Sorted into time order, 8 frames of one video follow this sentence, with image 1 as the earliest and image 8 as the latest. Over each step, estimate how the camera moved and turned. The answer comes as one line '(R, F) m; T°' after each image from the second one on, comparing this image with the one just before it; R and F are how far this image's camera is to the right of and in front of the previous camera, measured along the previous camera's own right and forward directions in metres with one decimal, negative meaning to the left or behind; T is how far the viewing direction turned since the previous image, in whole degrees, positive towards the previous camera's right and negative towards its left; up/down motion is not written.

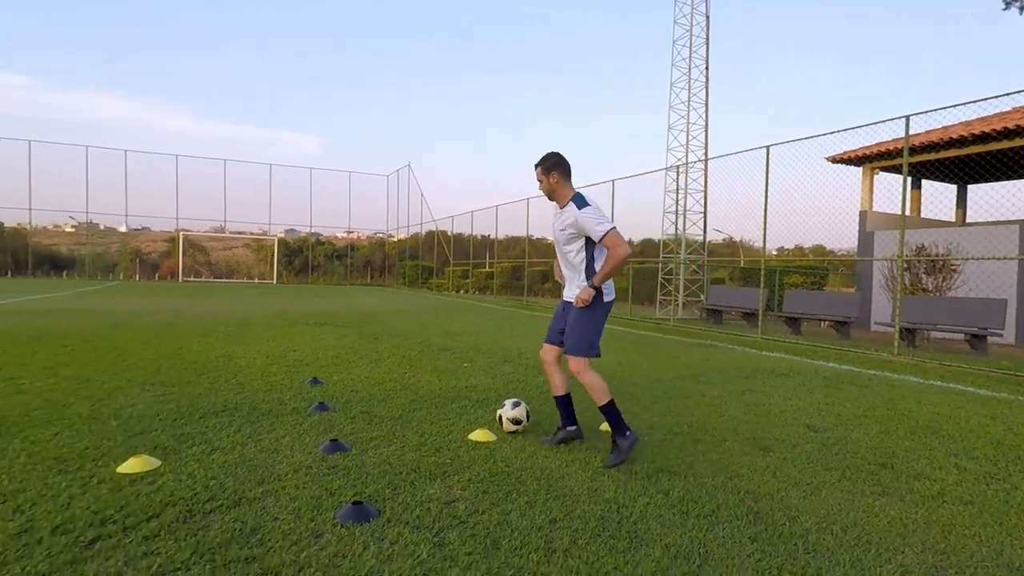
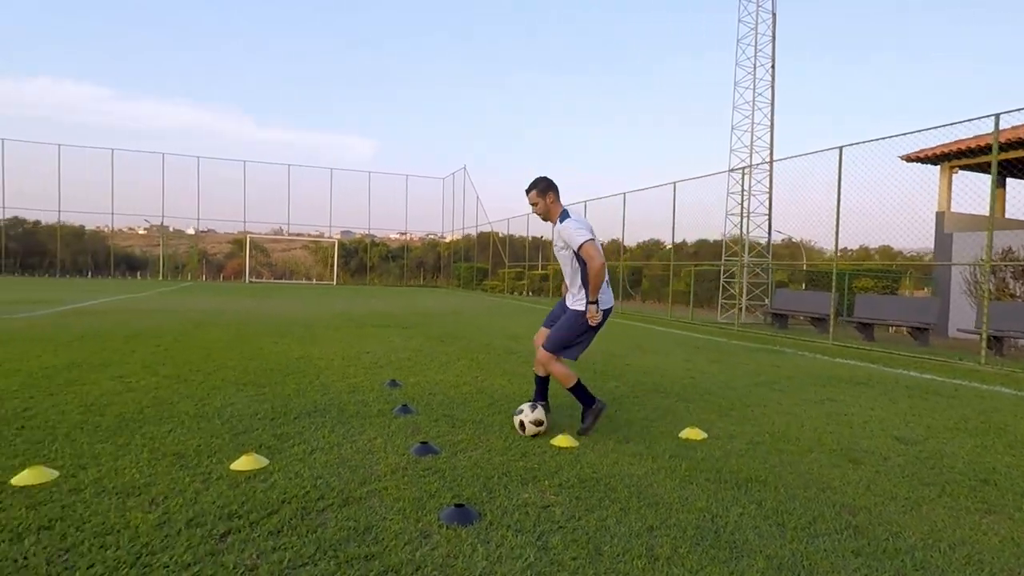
(-0.2, -0.1) m; -5°
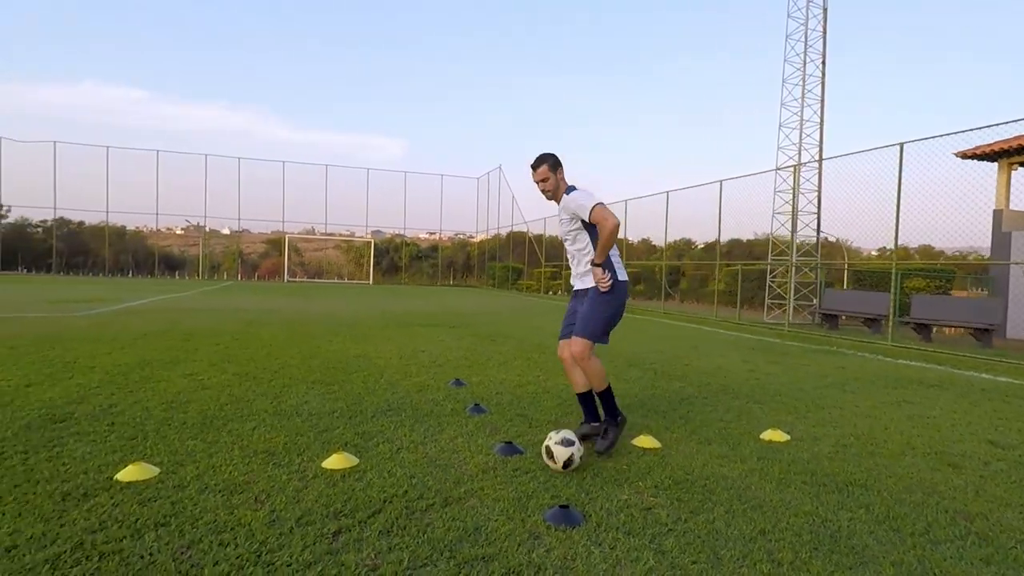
(-0.3, 0.0) m; -3°
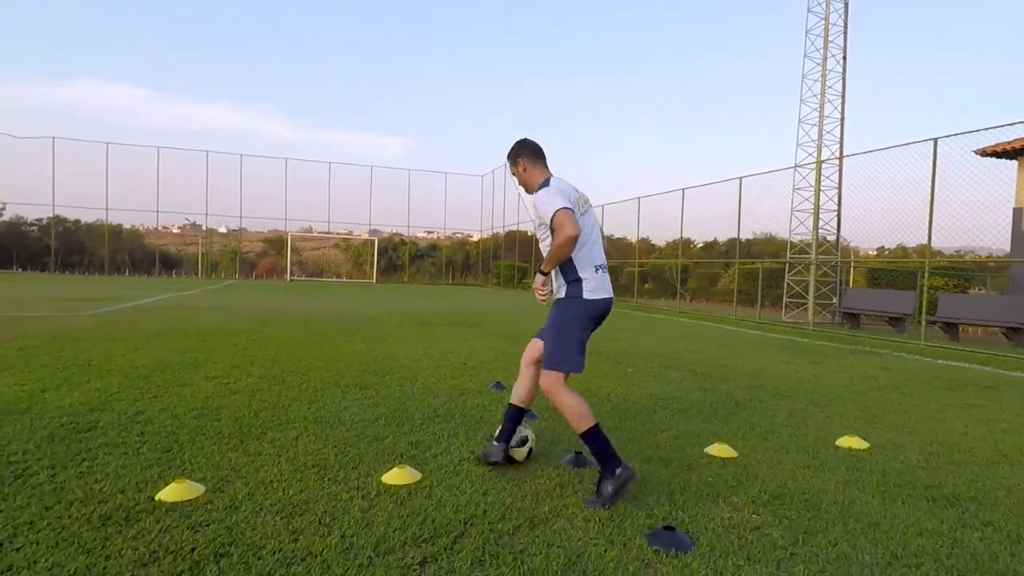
(-0.4, +0.3) m; 0°
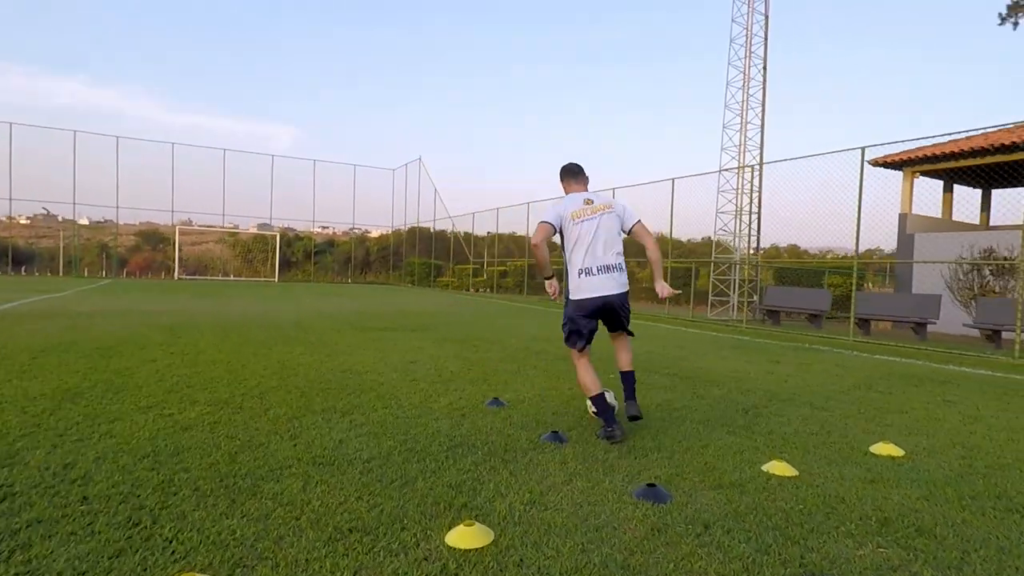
(-0.7, +0.6) m; +10°
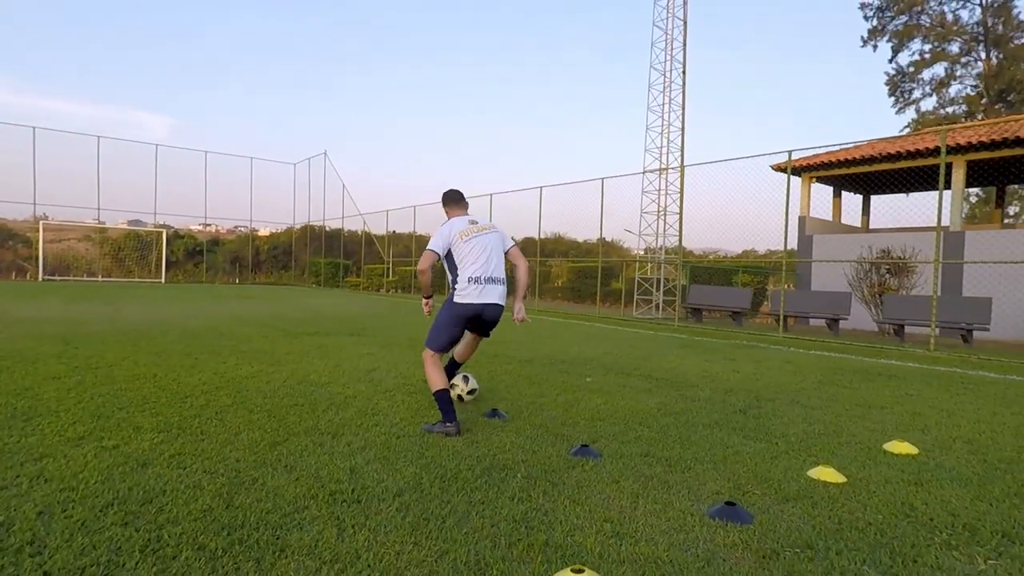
(-0.6, +0.4) m; +10°
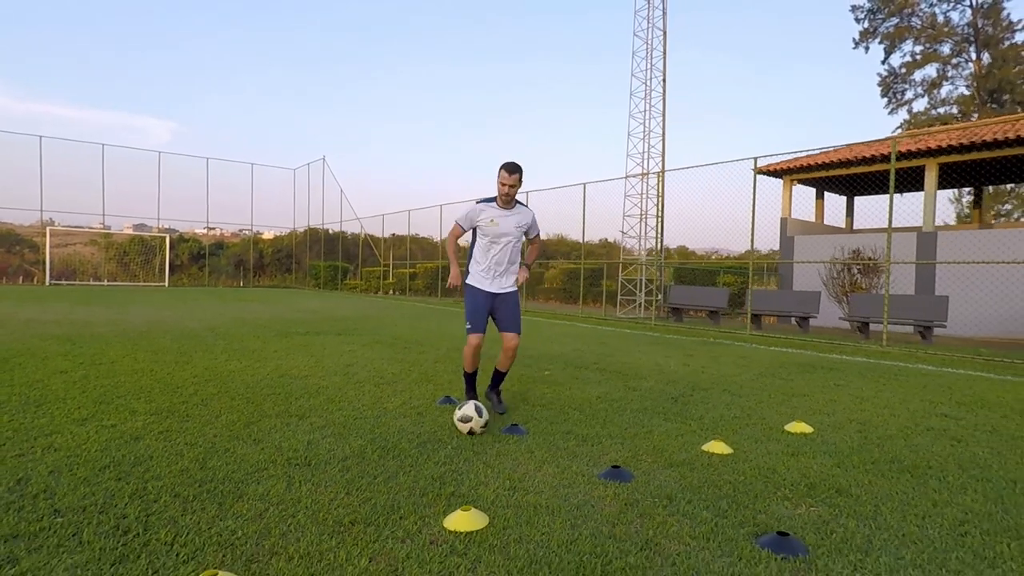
(+0.4, -0.5) m; 0°
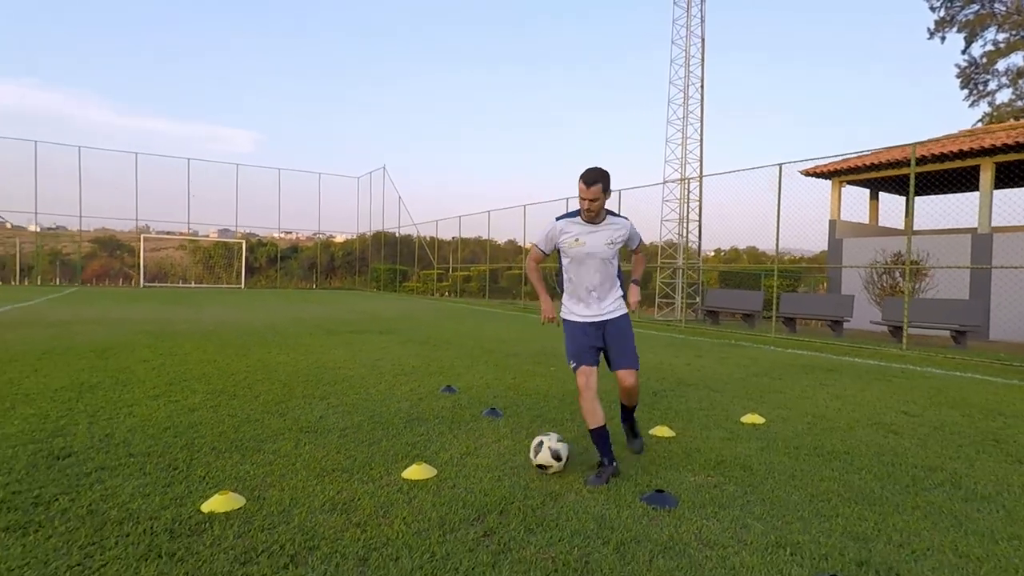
(+0.6, -0.7) m; -6°
